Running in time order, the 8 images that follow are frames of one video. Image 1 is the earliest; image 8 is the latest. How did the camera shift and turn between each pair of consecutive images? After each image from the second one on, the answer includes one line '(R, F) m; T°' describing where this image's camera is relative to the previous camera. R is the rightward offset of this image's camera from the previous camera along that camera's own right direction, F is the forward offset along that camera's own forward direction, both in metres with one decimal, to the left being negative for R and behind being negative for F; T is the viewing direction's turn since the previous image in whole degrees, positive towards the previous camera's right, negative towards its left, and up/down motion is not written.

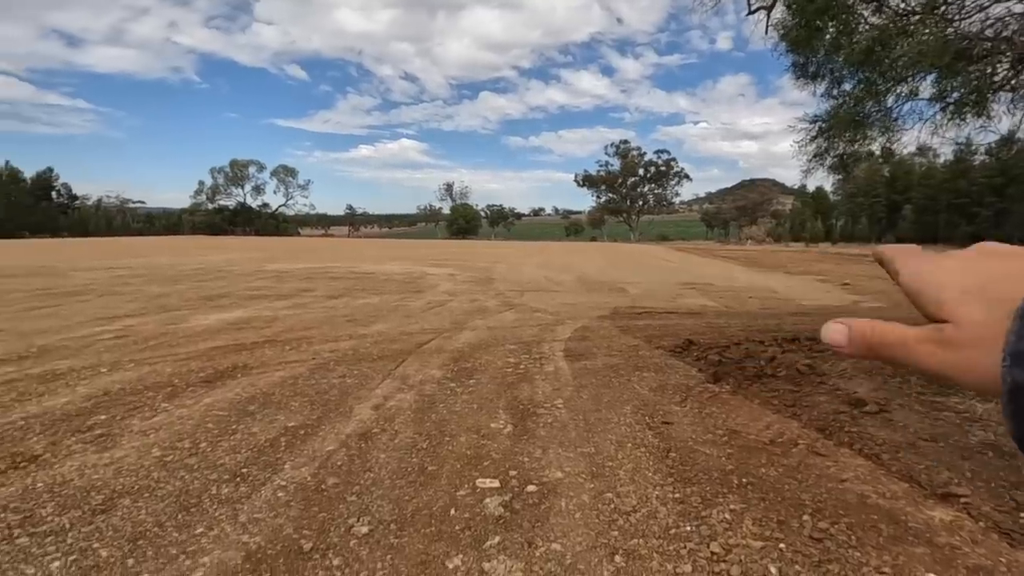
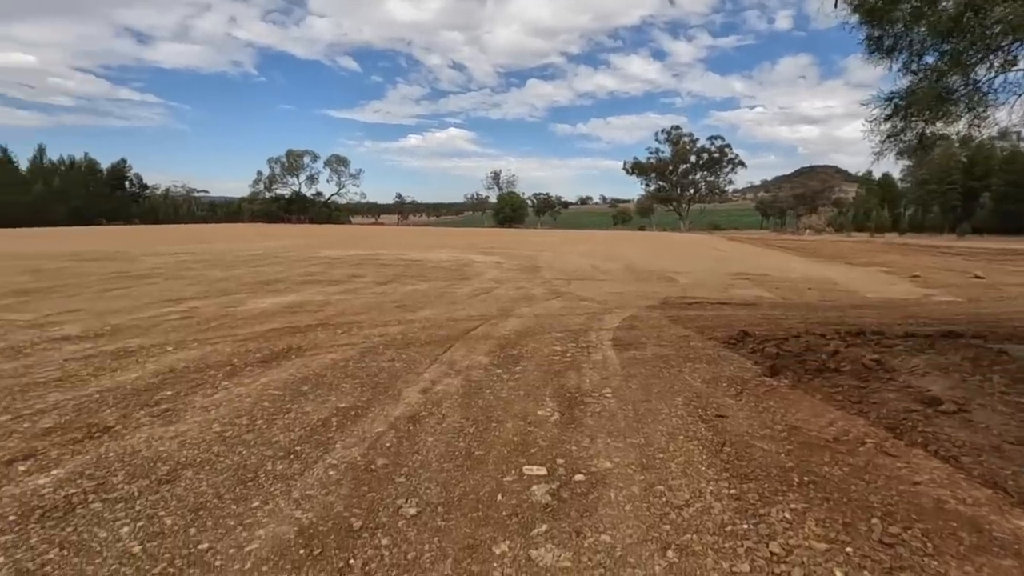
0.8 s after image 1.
(0.0, +0.1) m; -5°
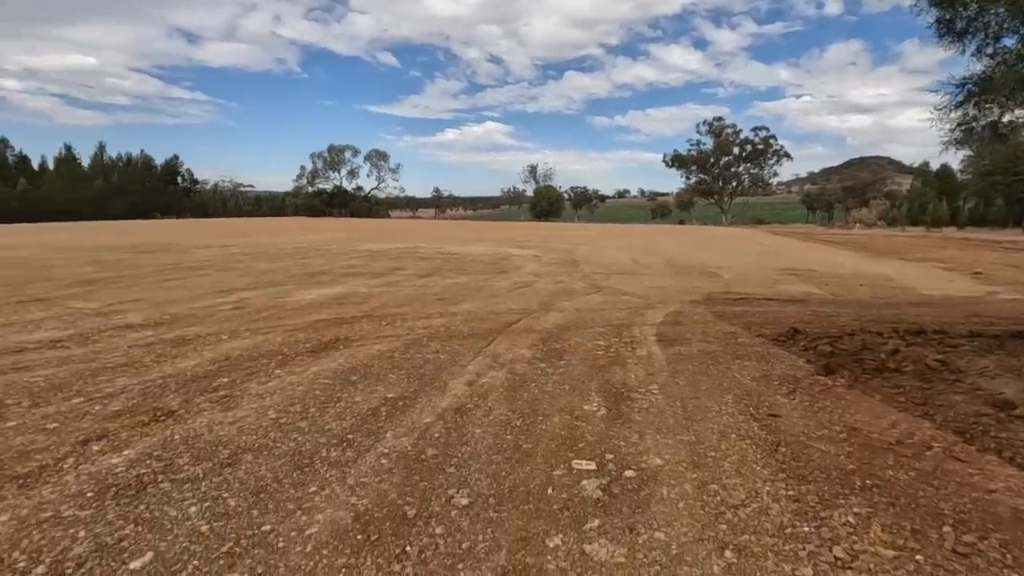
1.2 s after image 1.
(-0.1, 0.0) m; -4°
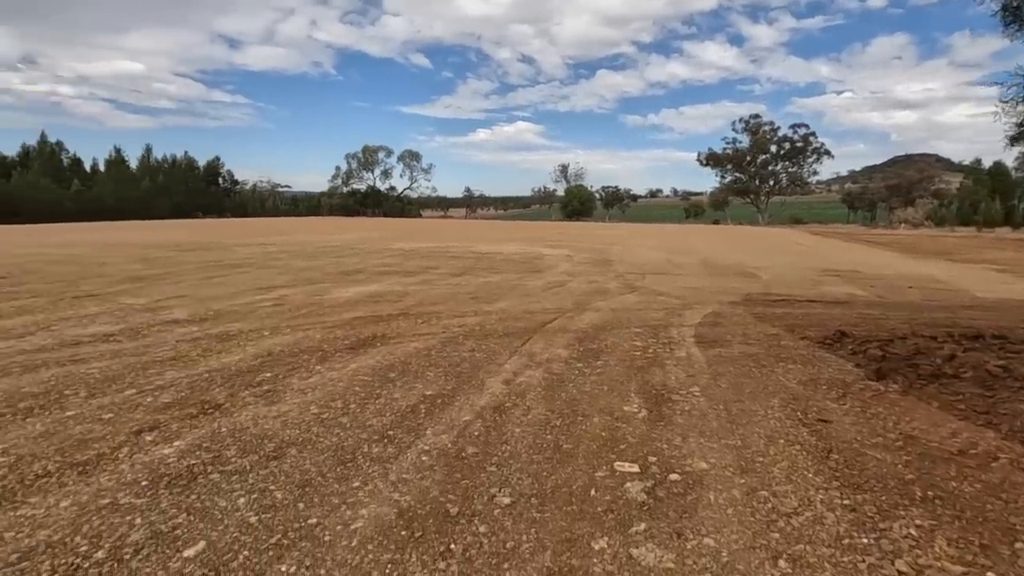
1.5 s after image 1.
(-0.1, 0.0) m; -3°
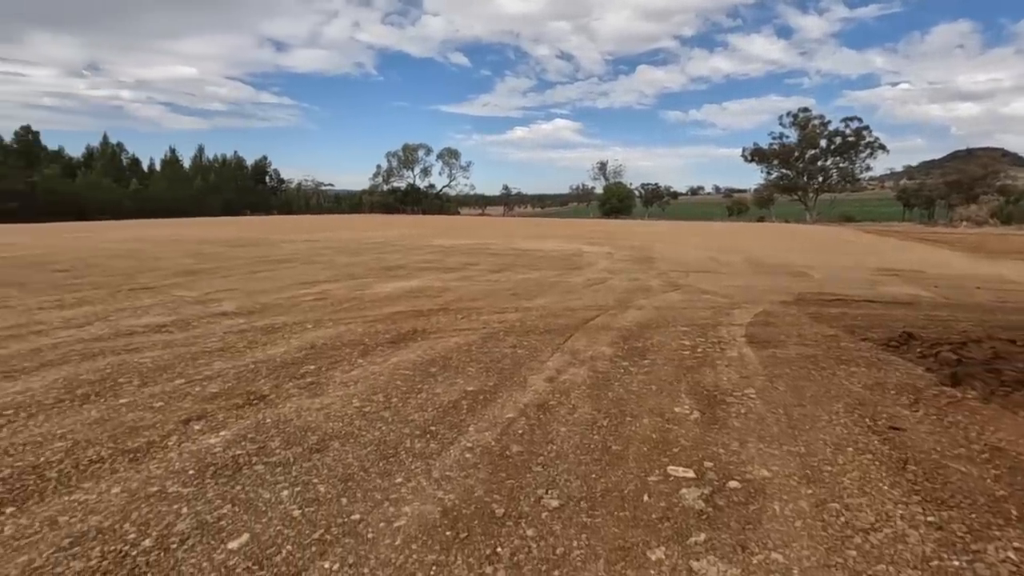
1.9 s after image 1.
(-0.1, +0.1) m; -4°
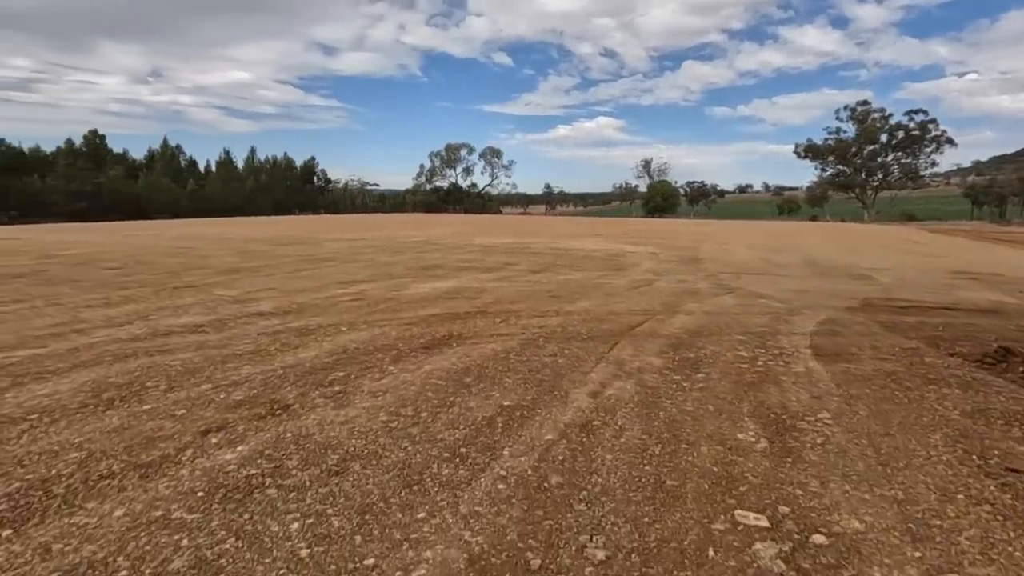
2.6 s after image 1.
(0.0, +0.4) m; -4°
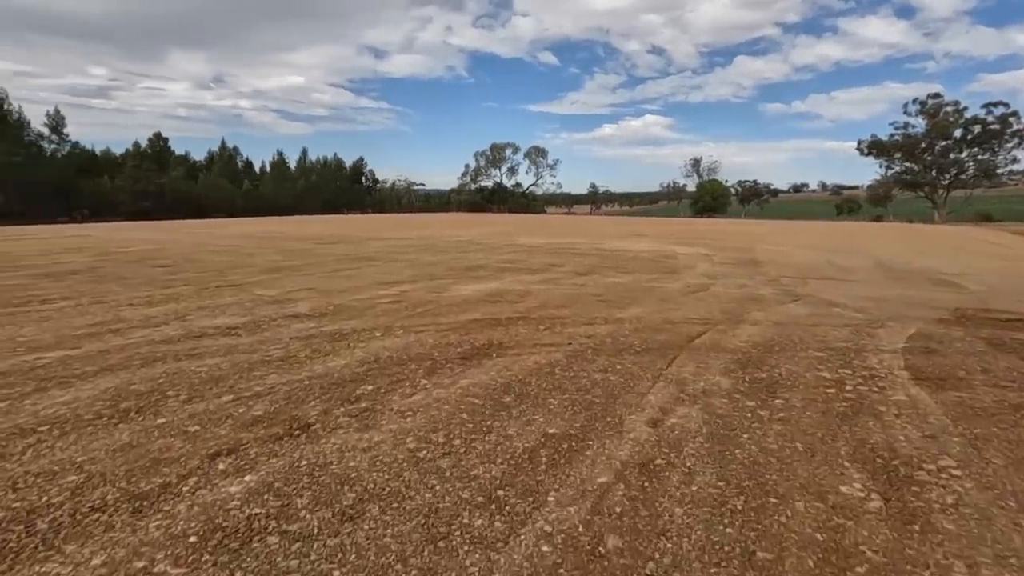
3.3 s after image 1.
(0.0, +0.5) m; -5°
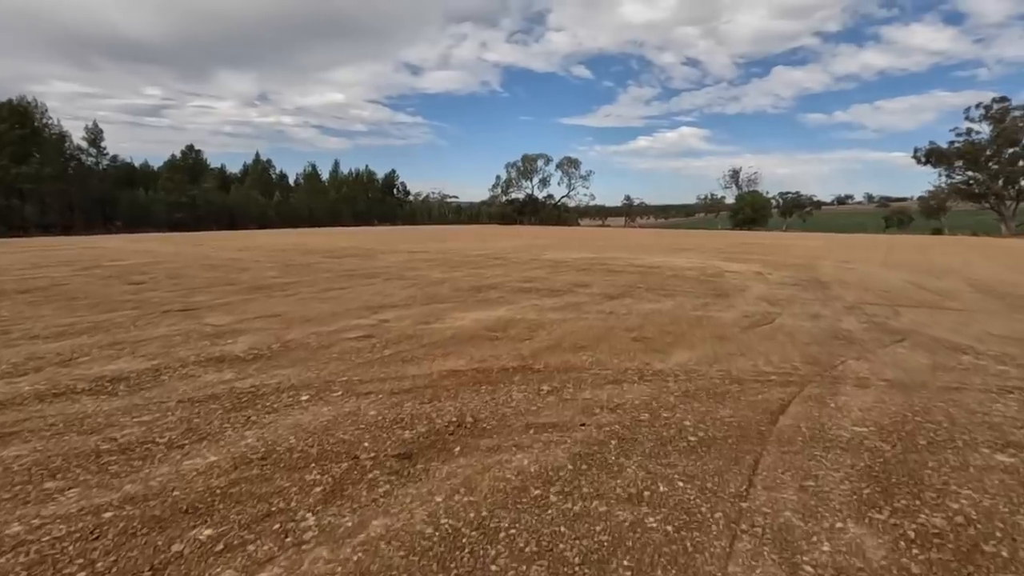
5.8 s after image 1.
(+0.4, +2.1) m; -4°
